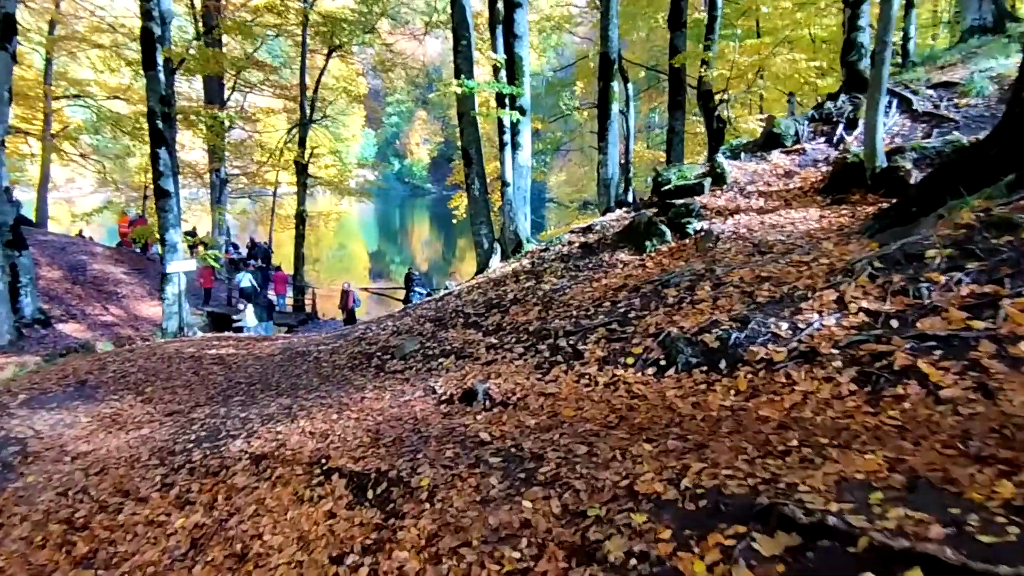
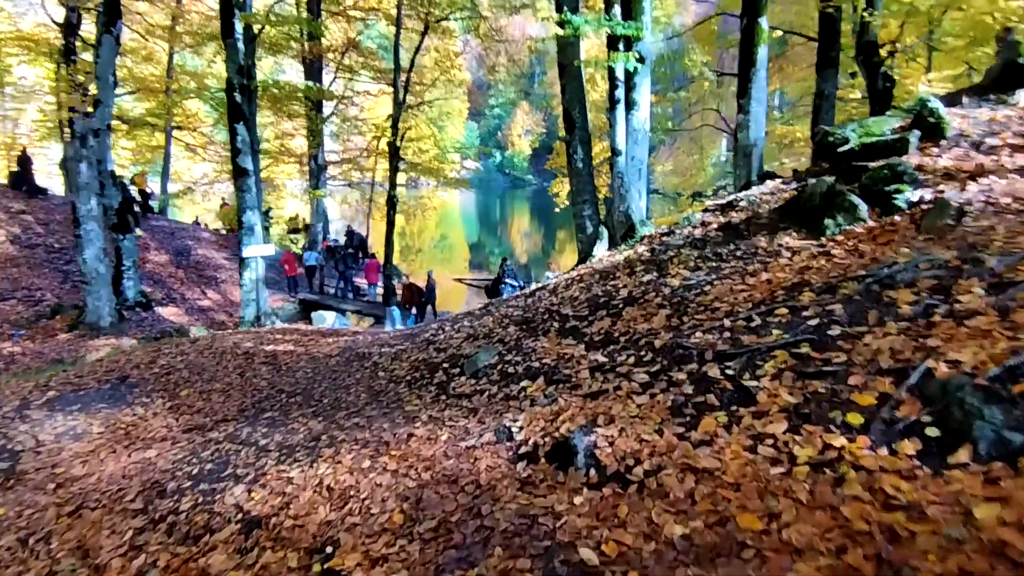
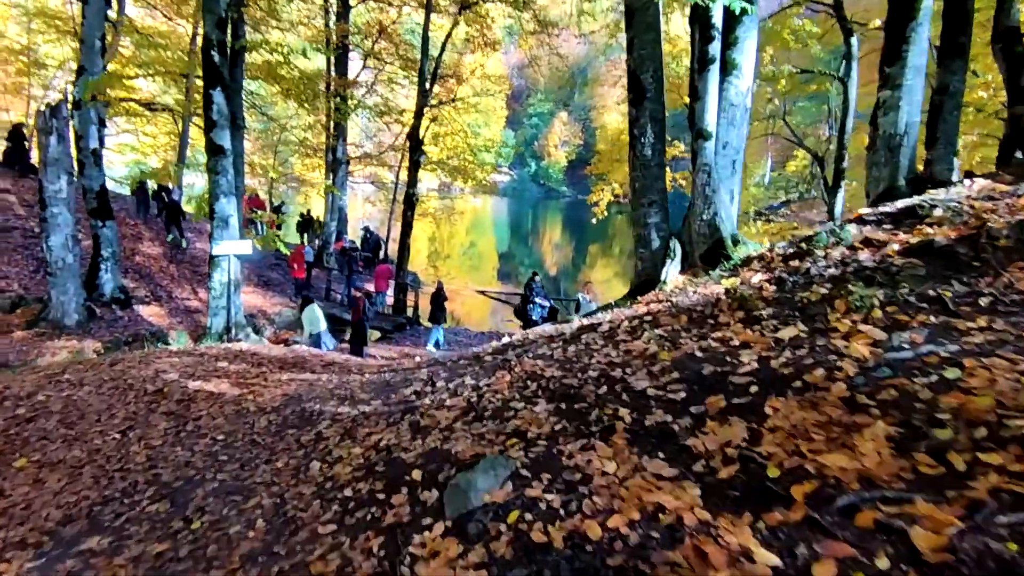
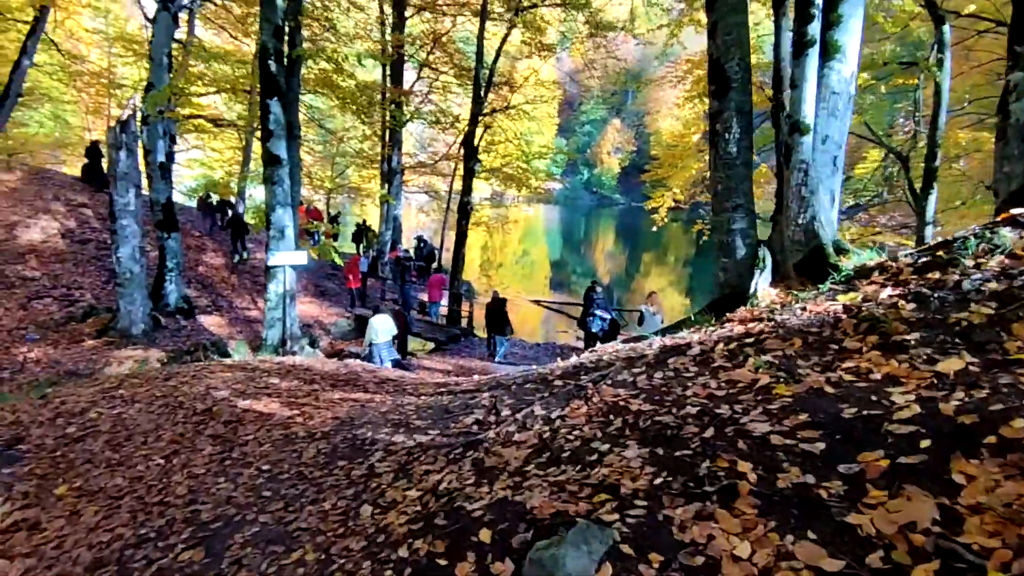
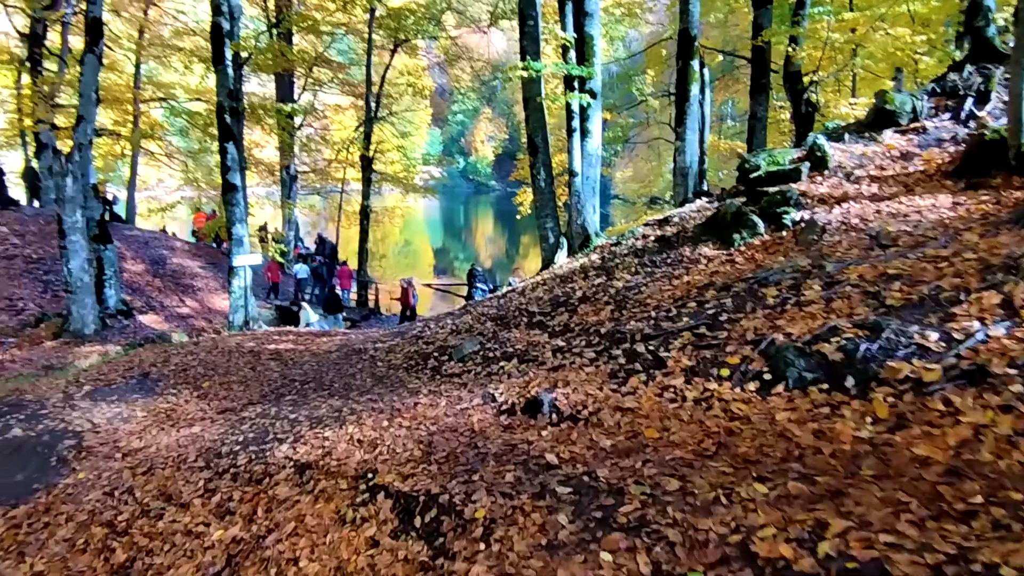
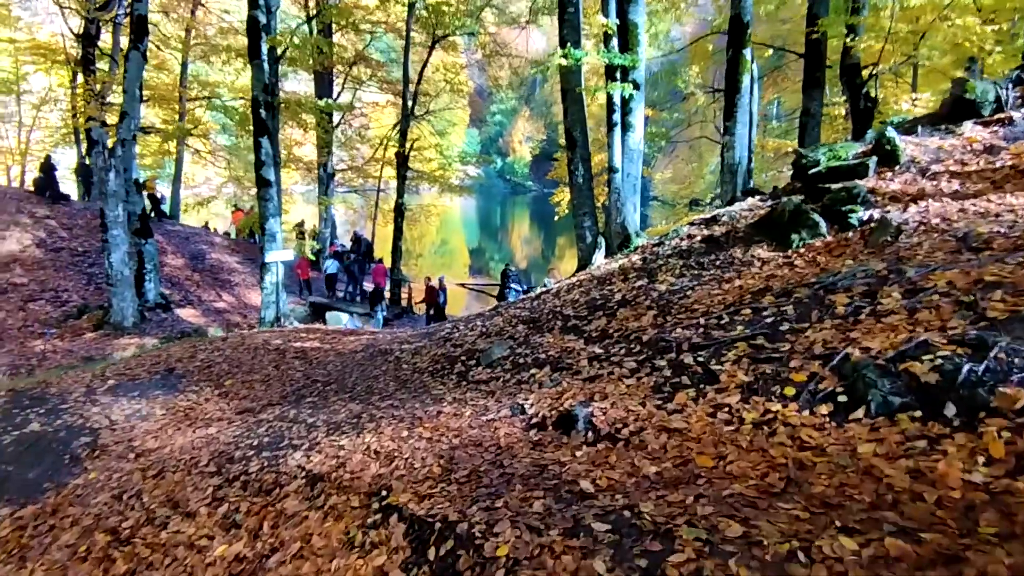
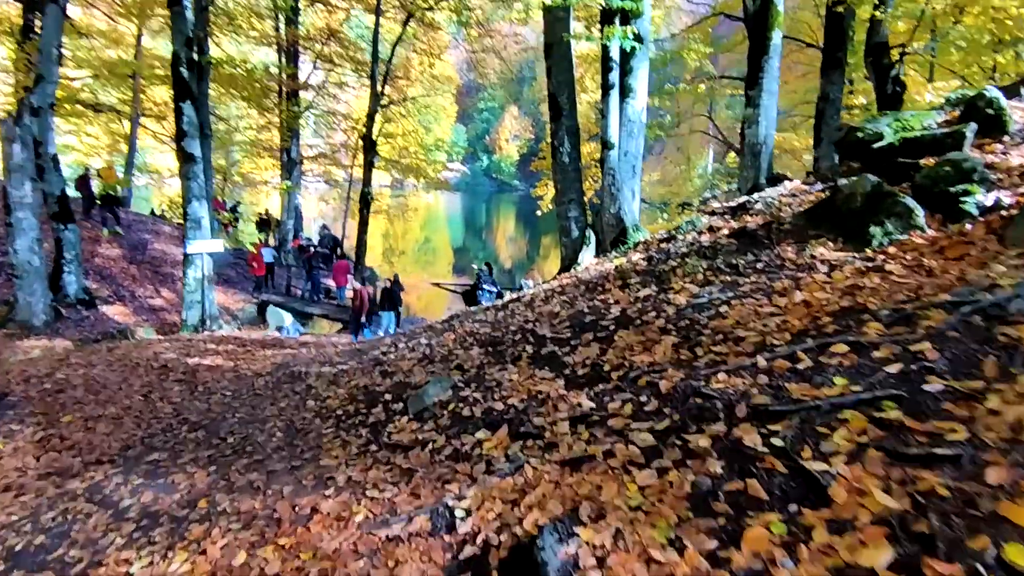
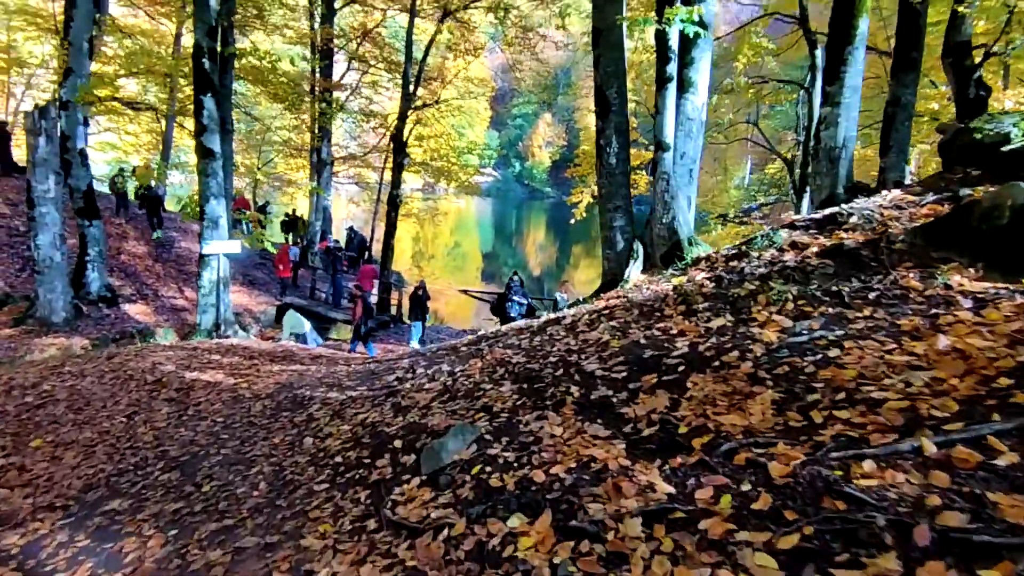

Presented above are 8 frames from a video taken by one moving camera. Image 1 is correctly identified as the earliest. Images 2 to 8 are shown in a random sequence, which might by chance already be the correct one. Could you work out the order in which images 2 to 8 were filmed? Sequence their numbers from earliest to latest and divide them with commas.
5, 6, 2, 7, 8, 3, 4
